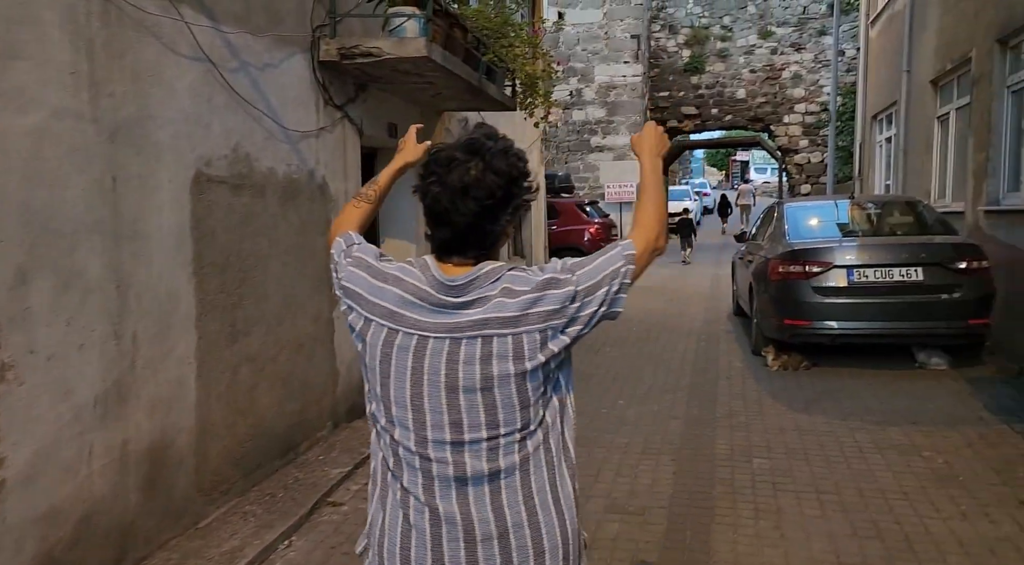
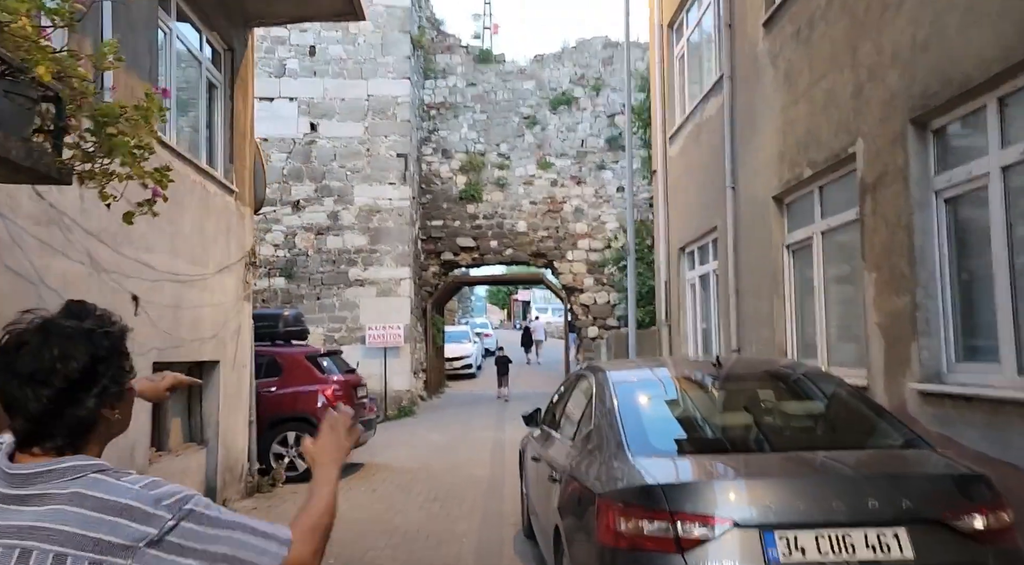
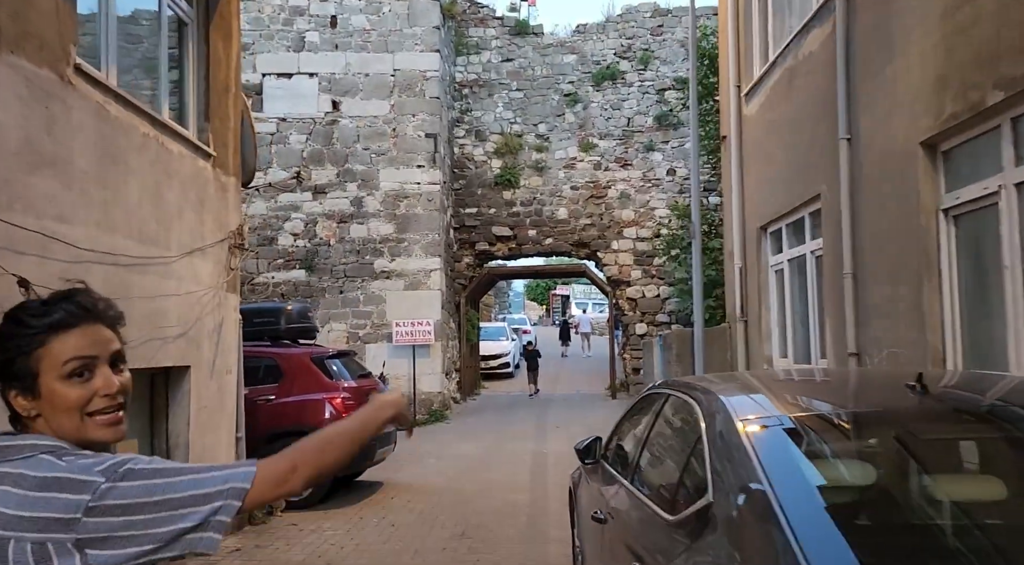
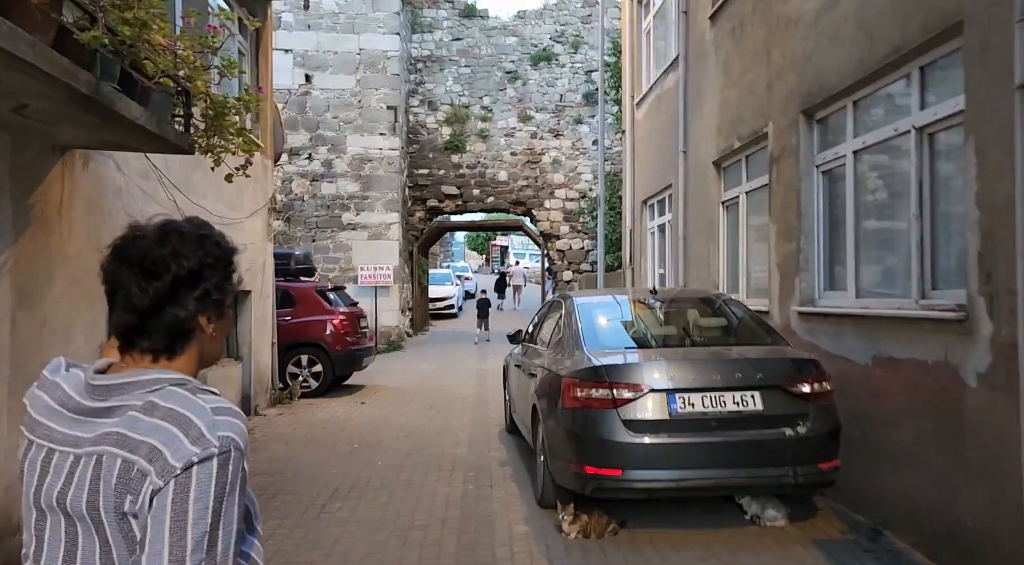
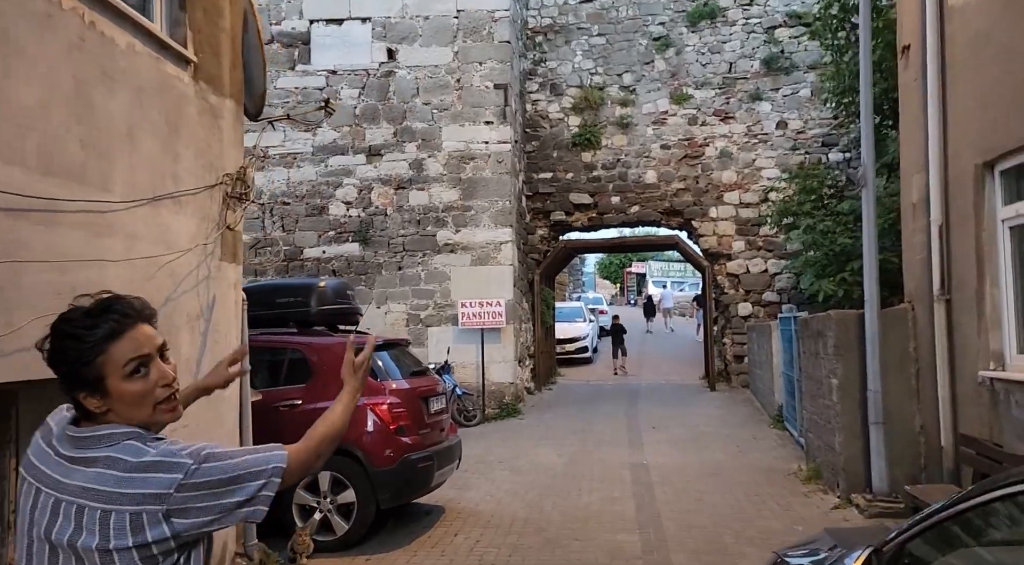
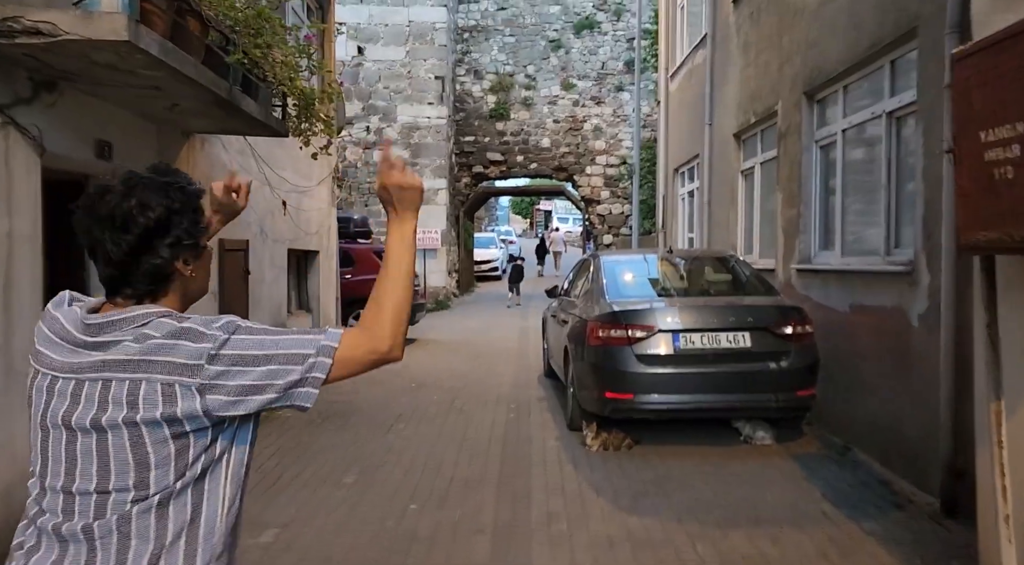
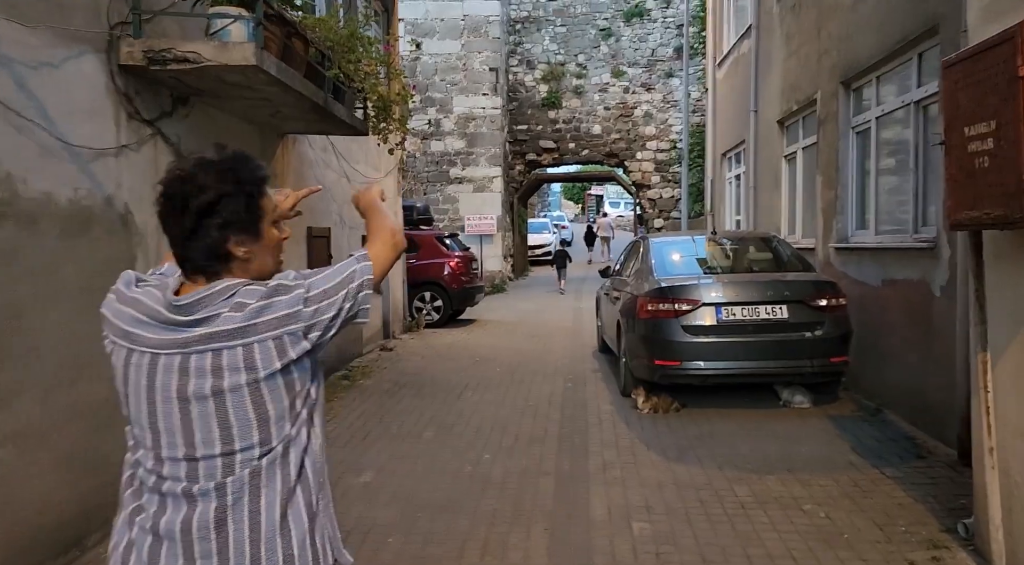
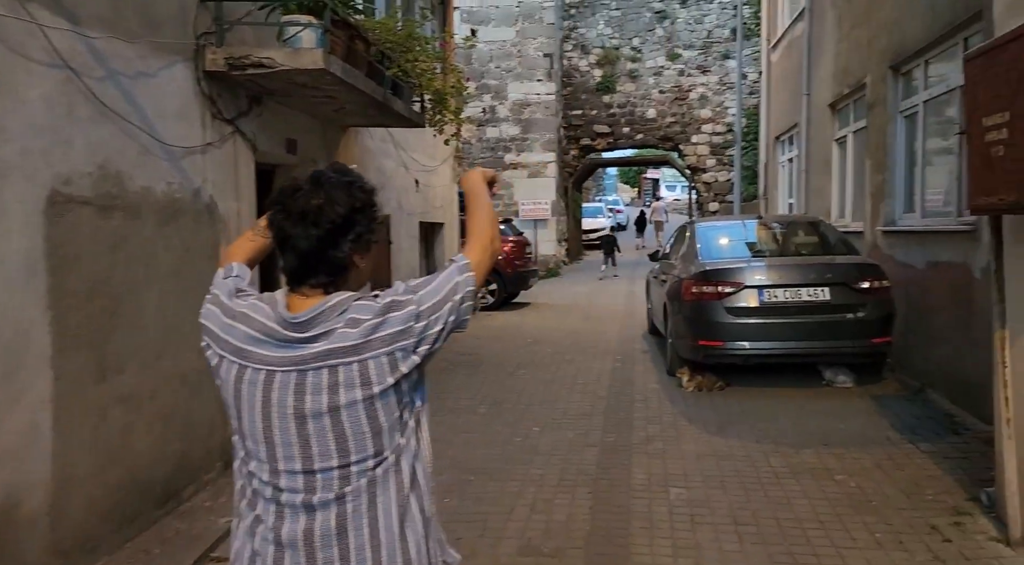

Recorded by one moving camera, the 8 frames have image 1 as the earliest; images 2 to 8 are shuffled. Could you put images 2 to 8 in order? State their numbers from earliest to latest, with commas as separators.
8, 7, 6, 4, 2, 3, 5
